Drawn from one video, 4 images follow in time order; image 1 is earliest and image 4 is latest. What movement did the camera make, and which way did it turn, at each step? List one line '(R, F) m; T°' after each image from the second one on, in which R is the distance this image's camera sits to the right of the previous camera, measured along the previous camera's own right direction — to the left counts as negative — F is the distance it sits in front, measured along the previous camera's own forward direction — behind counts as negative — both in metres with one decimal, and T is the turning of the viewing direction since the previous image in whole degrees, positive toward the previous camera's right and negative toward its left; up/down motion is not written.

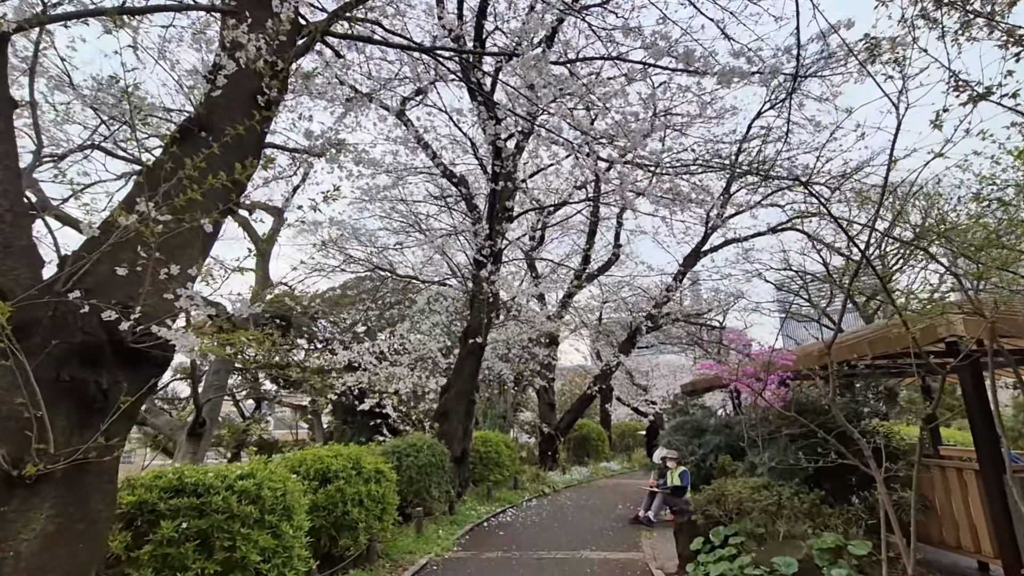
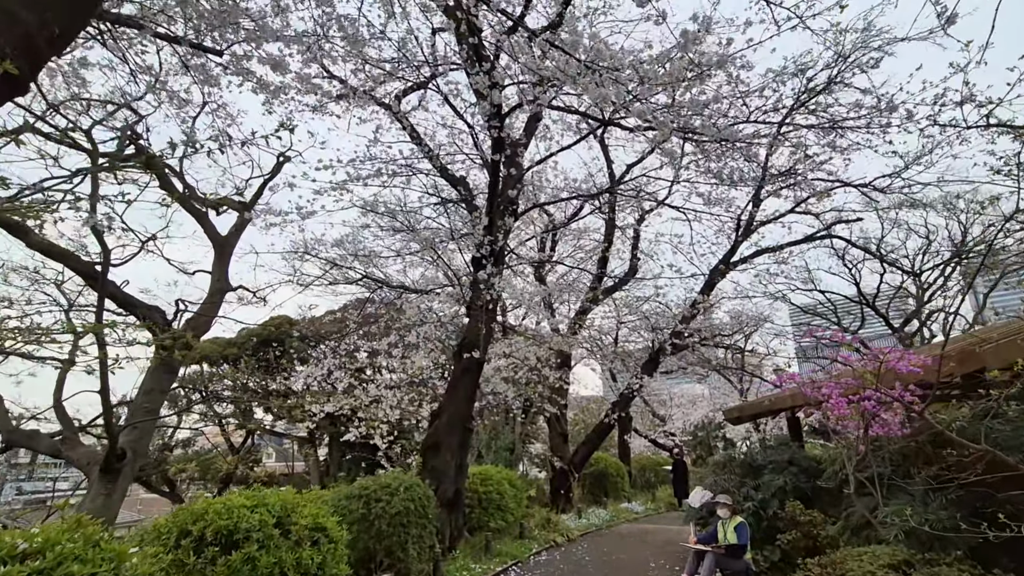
(+0.1, +1.1) m; -1°
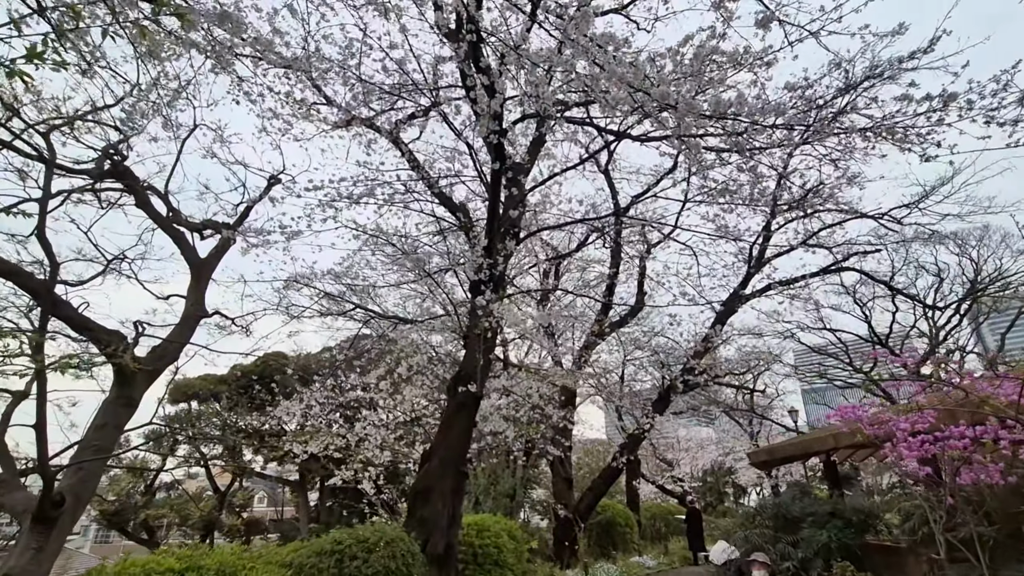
(0.0, +0.5) m; 0°
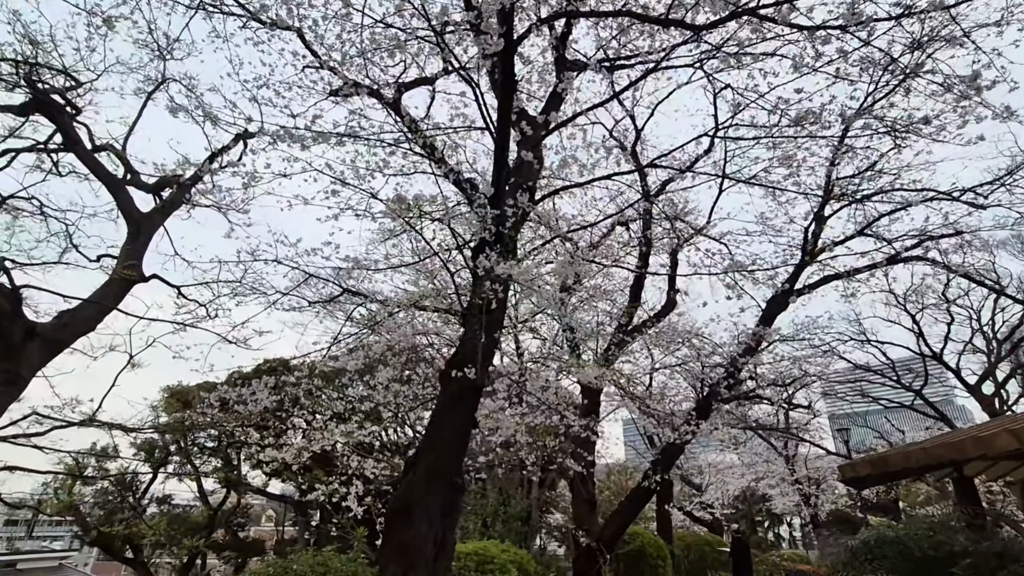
(0.0, +1.2) m; -2°
